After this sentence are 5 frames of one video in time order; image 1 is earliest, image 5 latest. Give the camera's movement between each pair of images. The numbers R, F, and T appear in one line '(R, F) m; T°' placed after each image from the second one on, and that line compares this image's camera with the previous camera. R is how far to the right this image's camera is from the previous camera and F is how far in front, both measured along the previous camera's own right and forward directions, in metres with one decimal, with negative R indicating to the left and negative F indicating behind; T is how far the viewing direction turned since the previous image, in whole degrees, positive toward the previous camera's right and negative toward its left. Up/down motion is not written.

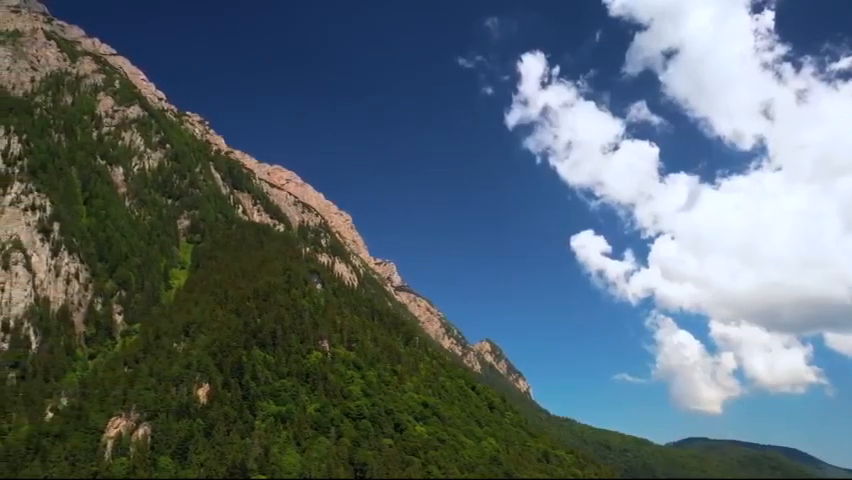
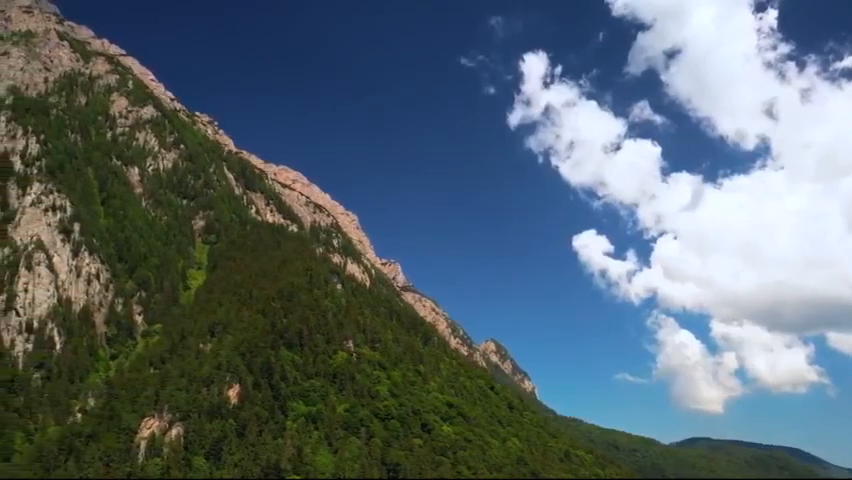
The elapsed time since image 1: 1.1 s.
(-9.2, +0.1) m; 0°
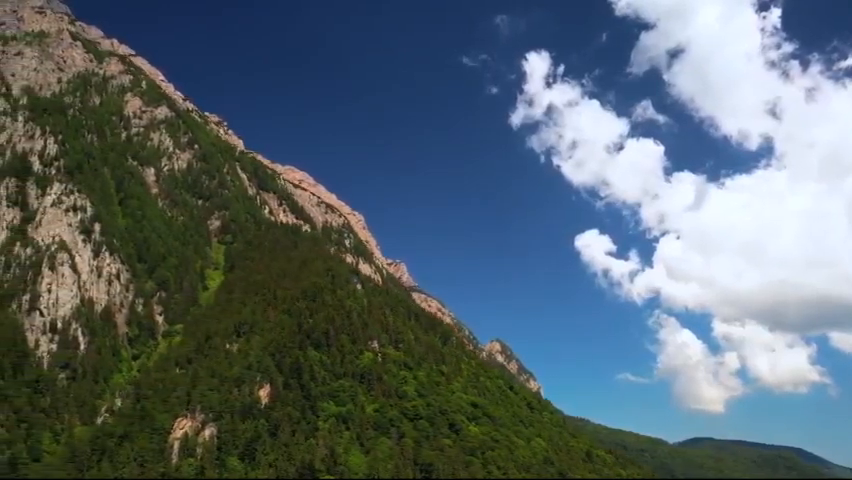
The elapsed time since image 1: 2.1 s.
(-9.2, +0.1) m; 0°
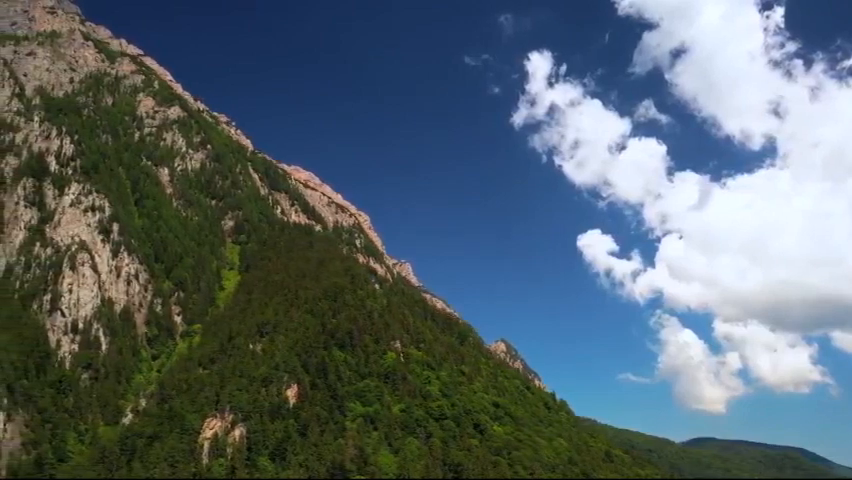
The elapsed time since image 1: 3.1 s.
(-8.2, 0.0) m; 0°
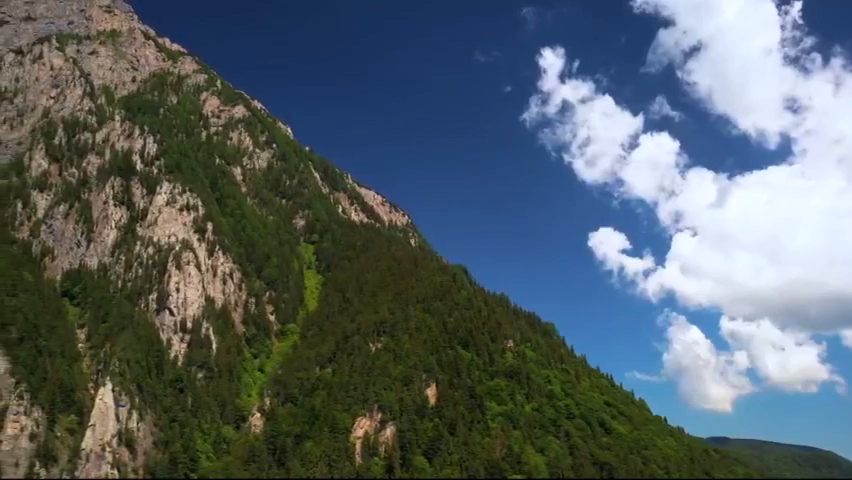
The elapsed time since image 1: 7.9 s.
(-41.5, +0.1) m; 0°
